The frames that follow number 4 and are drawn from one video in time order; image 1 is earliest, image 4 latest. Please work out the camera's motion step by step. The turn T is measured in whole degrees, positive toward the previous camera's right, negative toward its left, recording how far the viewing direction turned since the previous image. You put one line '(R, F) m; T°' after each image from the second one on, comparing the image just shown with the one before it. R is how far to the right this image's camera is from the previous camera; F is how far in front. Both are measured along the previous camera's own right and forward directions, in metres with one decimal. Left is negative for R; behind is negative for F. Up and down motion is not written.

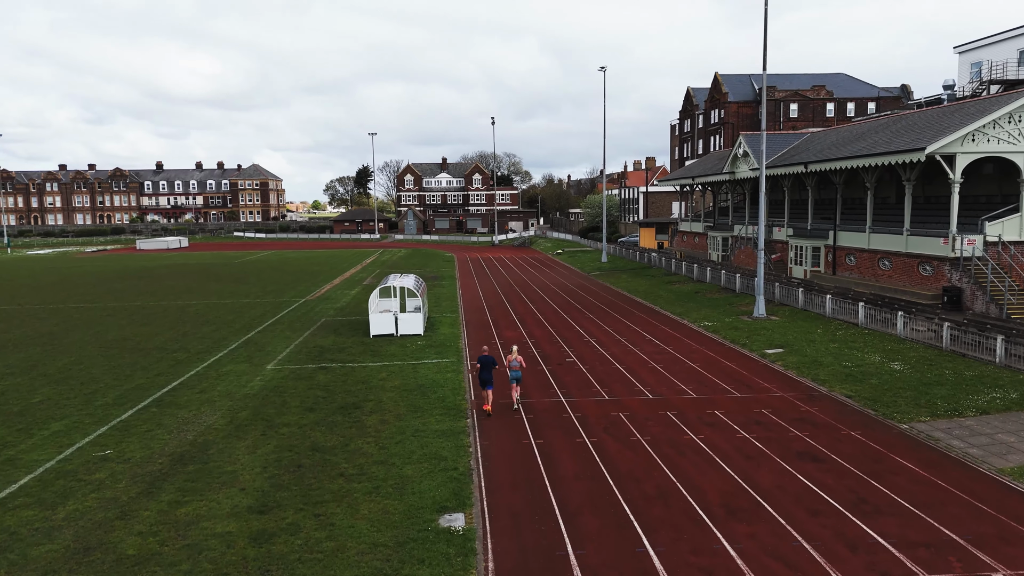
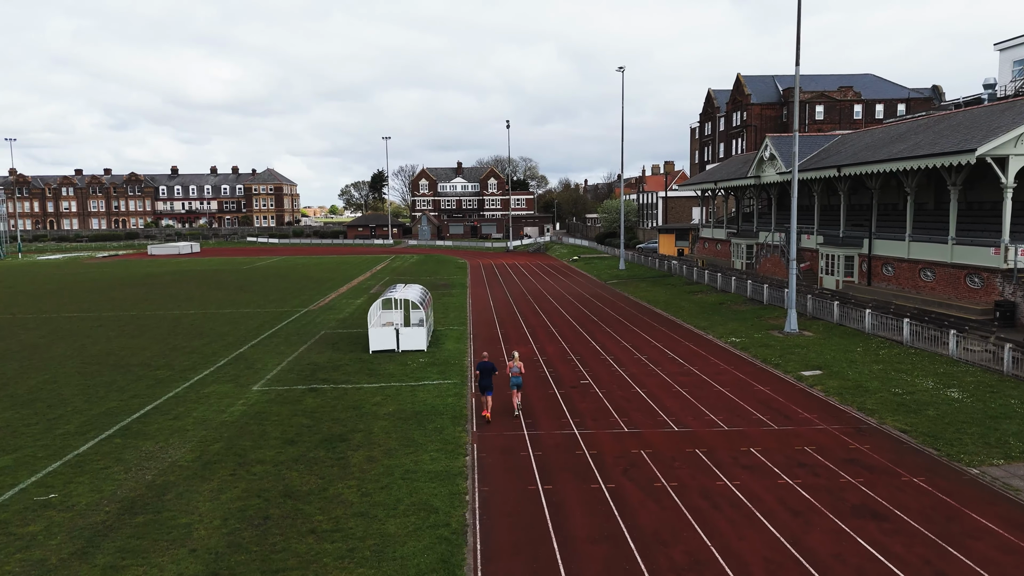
(+0.2, +2.0) m; -1°
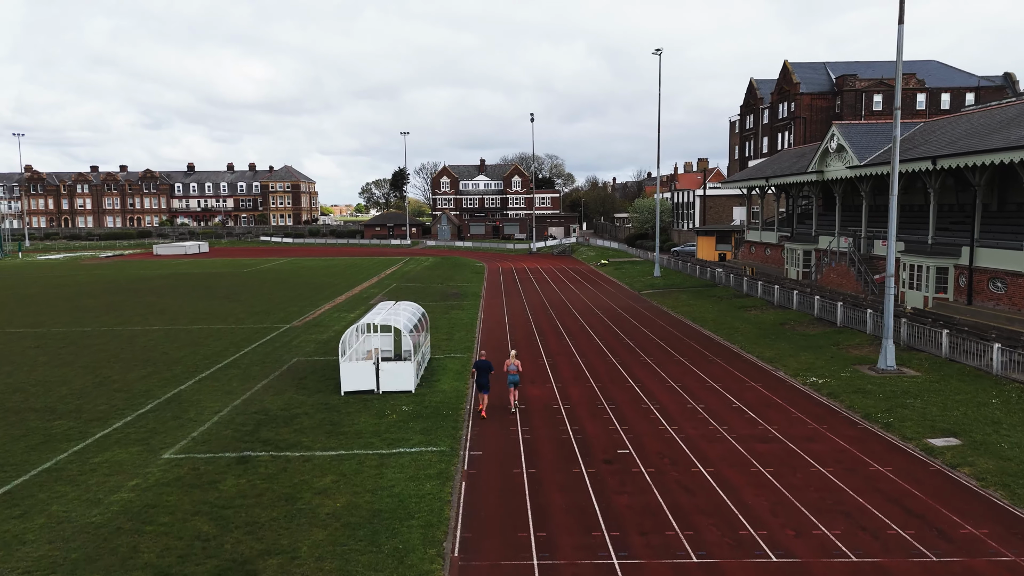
(+0.3, +5.7) m; -2°
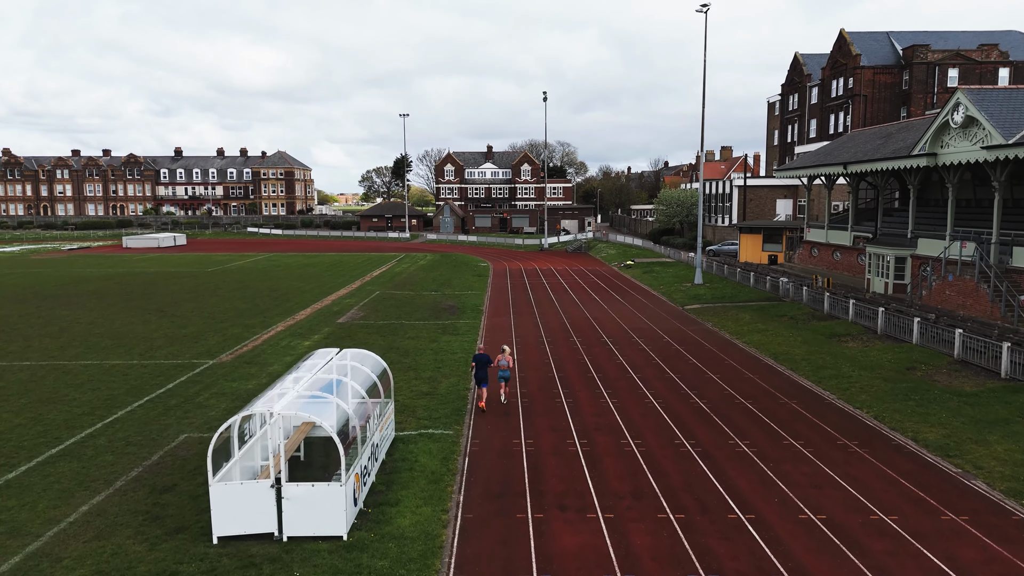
(-0.1, +8.7) m; -1°
